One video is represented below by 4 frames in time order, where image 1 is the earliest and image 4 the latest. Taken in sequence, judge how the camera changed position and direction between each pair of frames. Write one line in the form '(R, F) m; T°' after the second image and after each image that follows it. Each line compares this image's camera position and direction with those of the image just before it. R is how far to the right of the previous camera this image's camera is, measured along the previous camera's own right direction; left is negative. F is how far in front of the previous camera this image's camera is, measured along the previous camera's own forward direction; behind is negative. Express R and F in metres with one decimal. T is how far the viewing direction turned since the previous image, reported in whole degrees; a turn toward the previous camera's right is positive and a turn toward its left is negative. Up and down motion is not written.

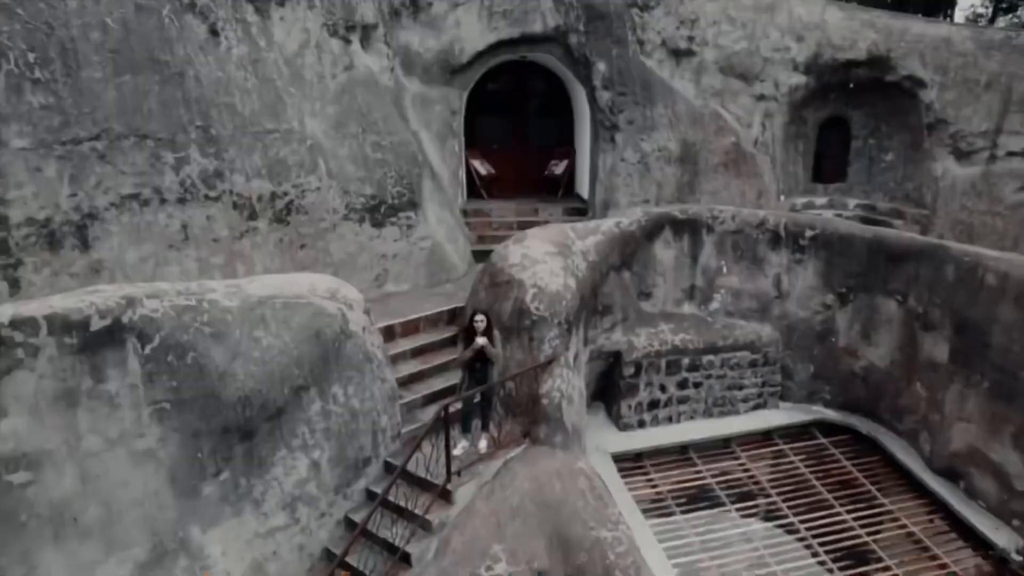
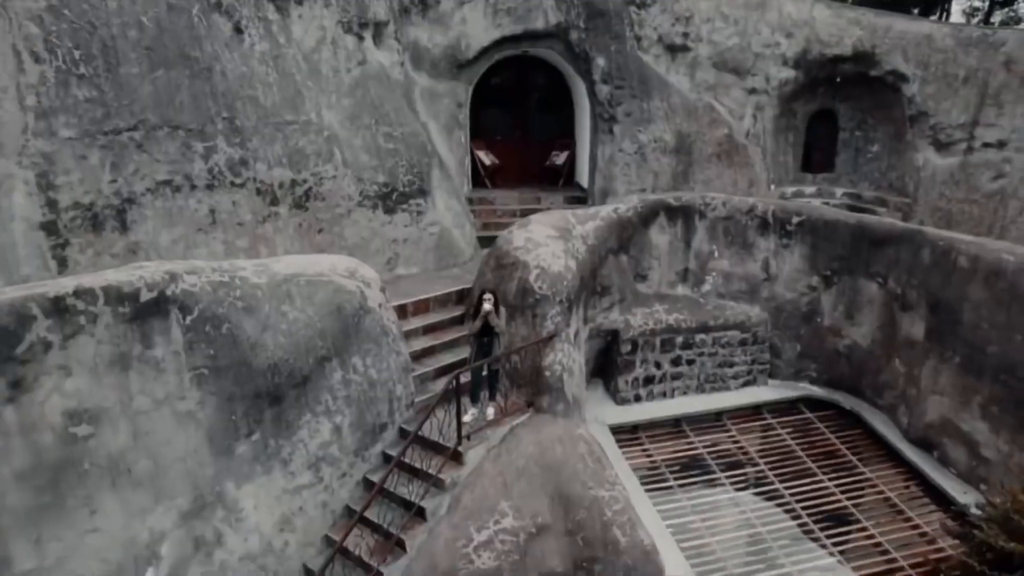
(-0.1, -0.5) m; 0°
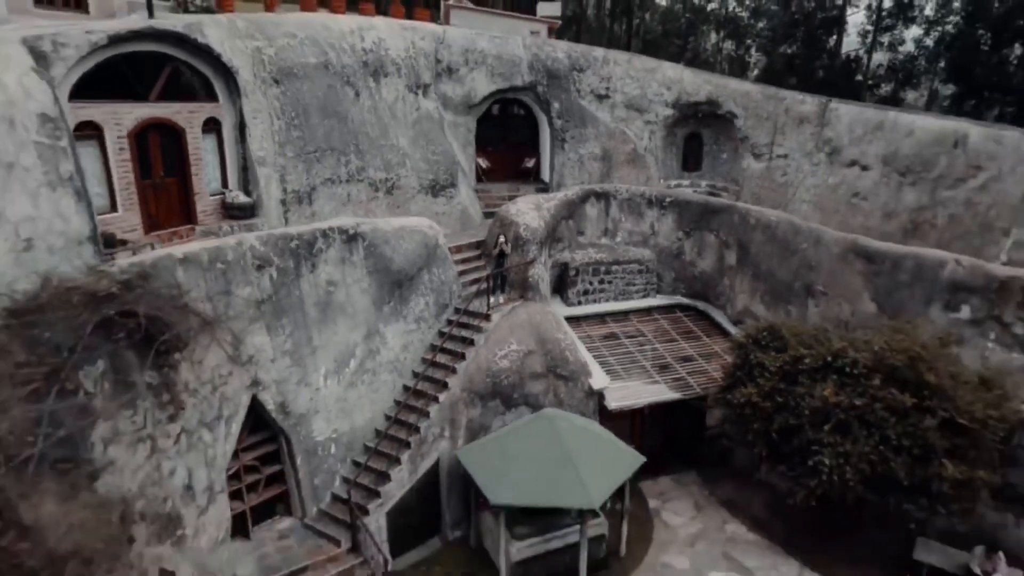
(-0.8, -6.0) m; +4°
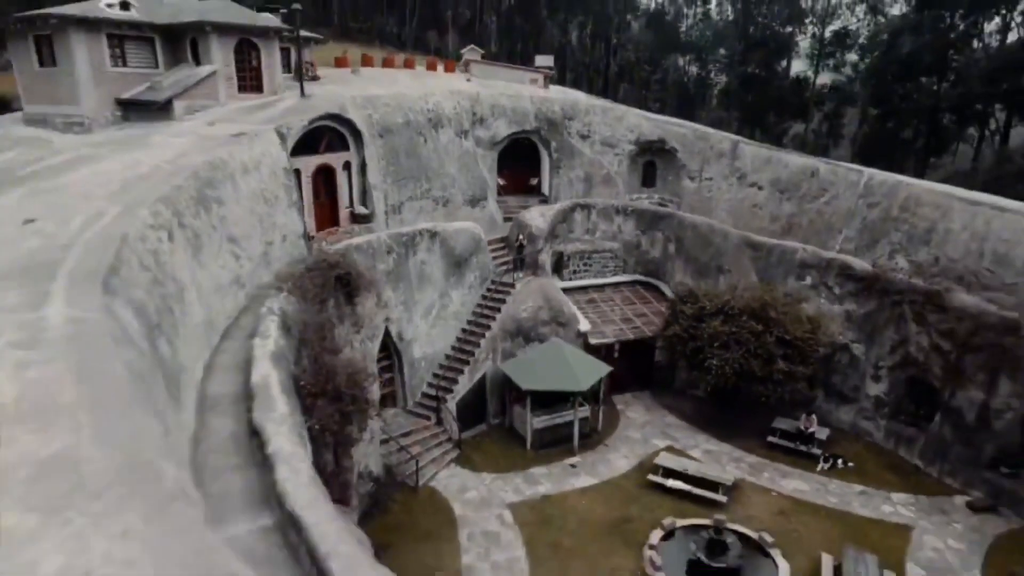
(-1.0, -6.8) m; +2°
